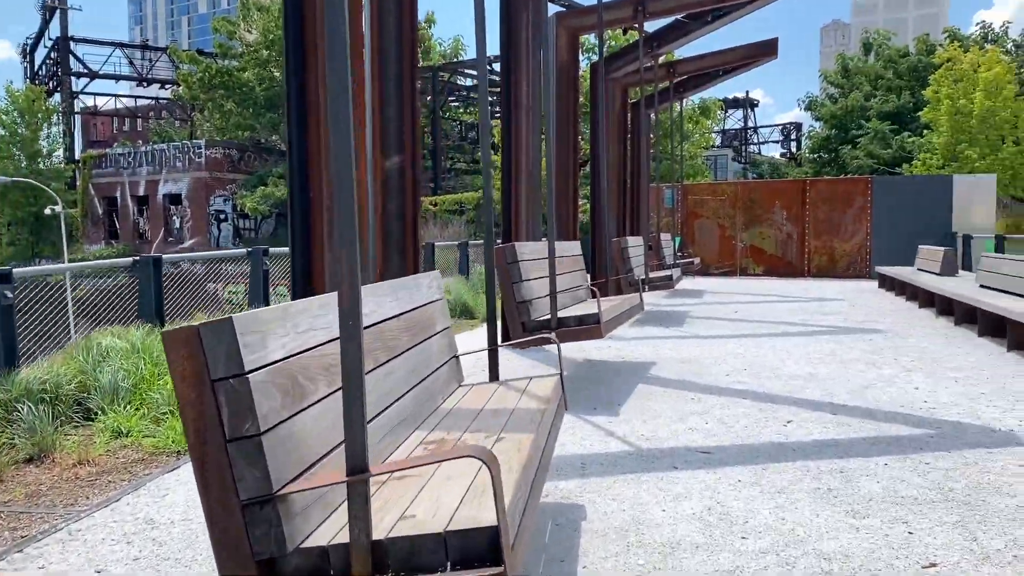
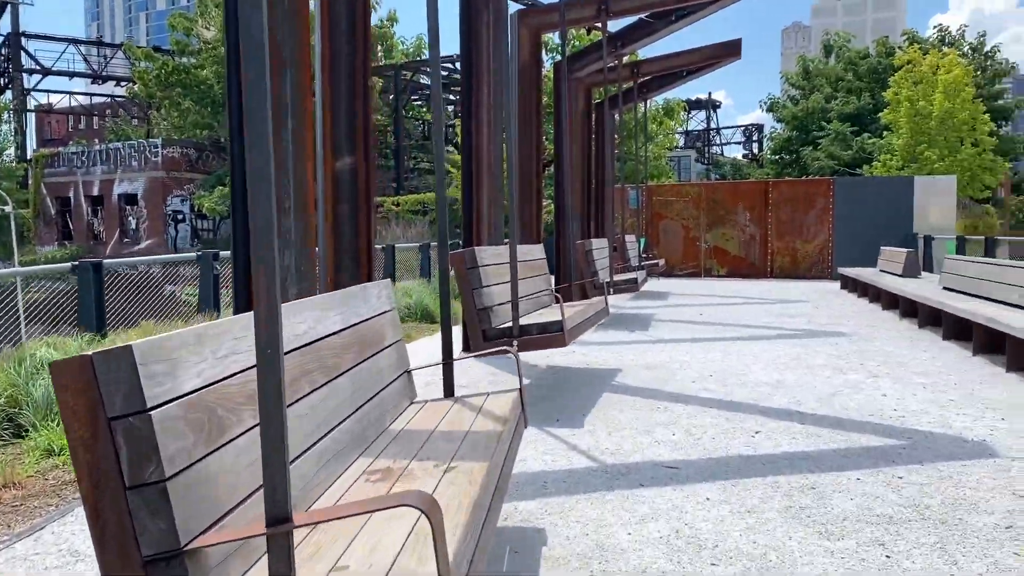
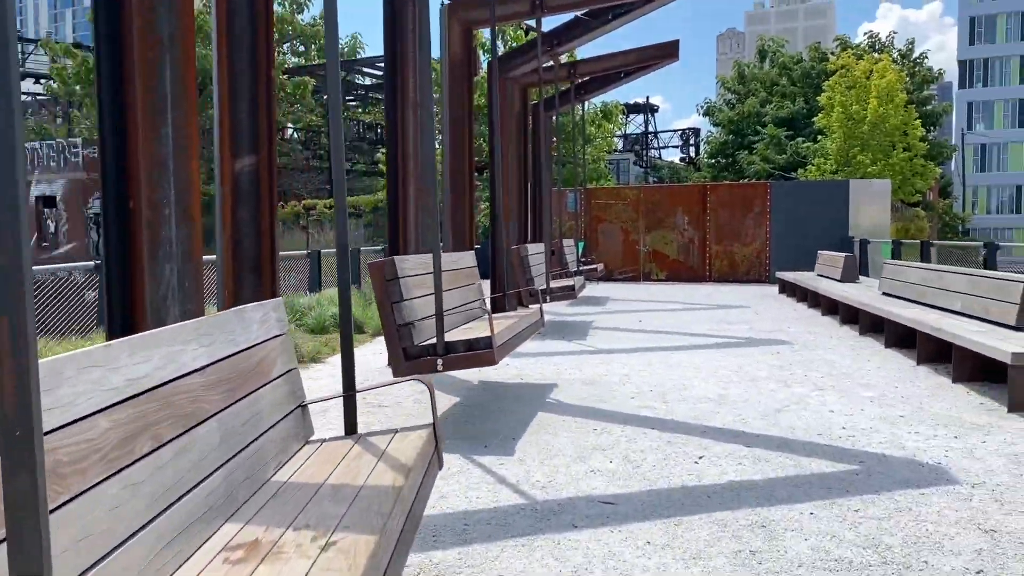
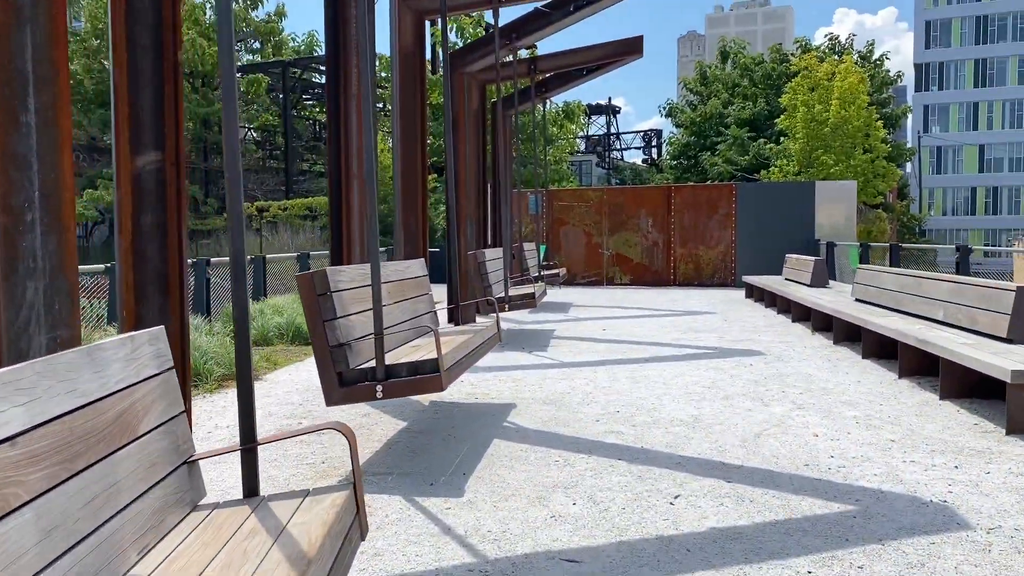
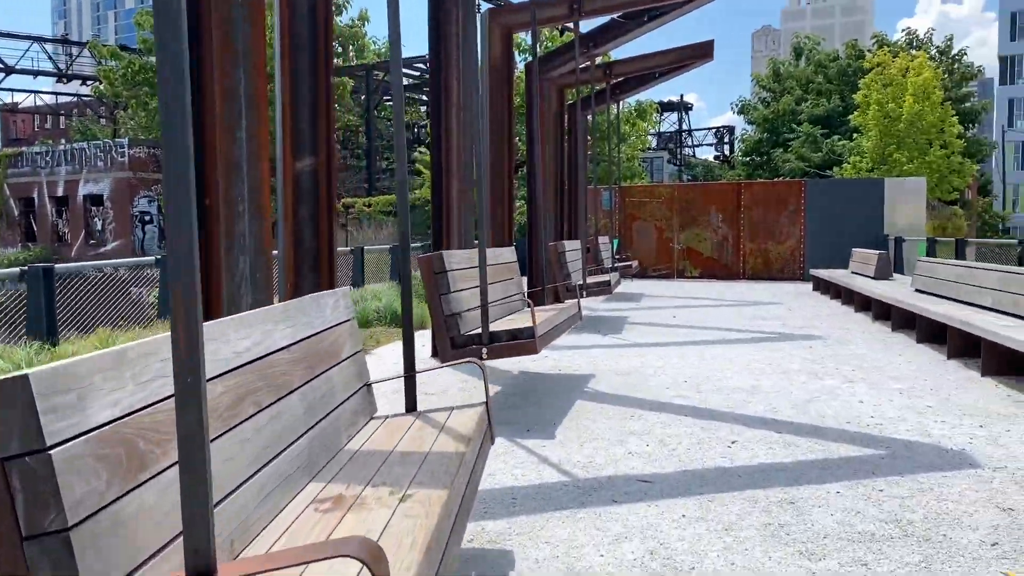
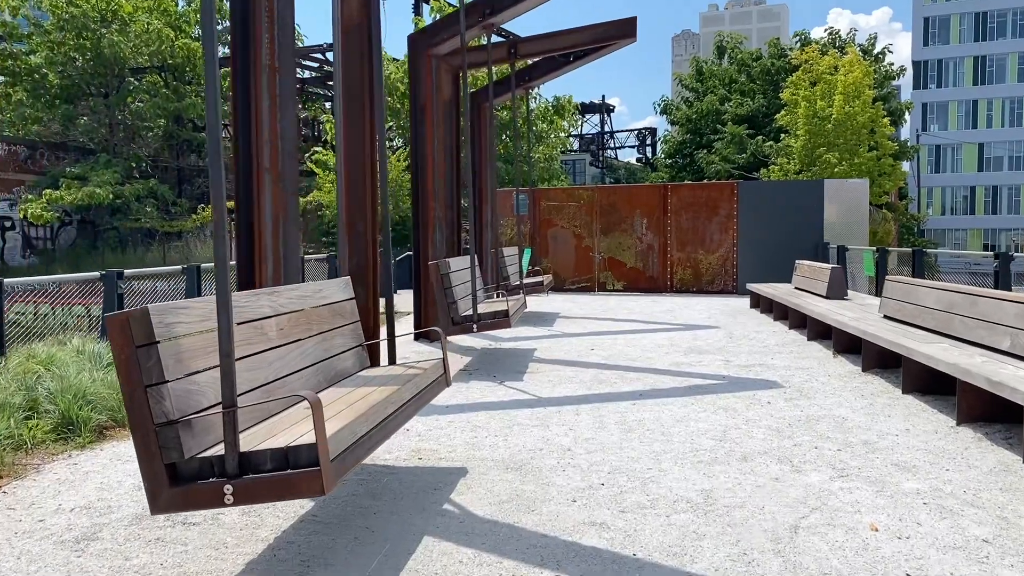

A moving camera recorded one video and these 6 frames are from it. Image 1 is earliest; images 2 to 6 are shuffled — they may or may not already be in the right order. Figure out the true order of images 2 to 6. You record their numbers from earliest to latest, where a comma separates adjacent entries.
2, 5, 3, 4, 6
